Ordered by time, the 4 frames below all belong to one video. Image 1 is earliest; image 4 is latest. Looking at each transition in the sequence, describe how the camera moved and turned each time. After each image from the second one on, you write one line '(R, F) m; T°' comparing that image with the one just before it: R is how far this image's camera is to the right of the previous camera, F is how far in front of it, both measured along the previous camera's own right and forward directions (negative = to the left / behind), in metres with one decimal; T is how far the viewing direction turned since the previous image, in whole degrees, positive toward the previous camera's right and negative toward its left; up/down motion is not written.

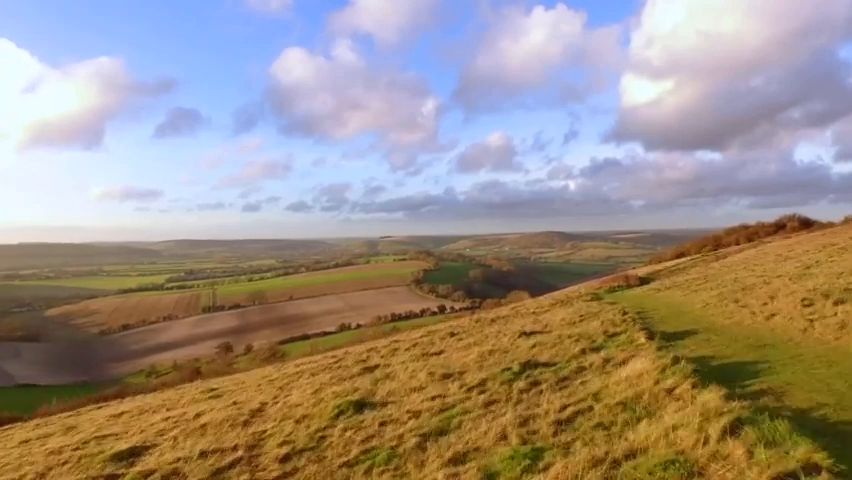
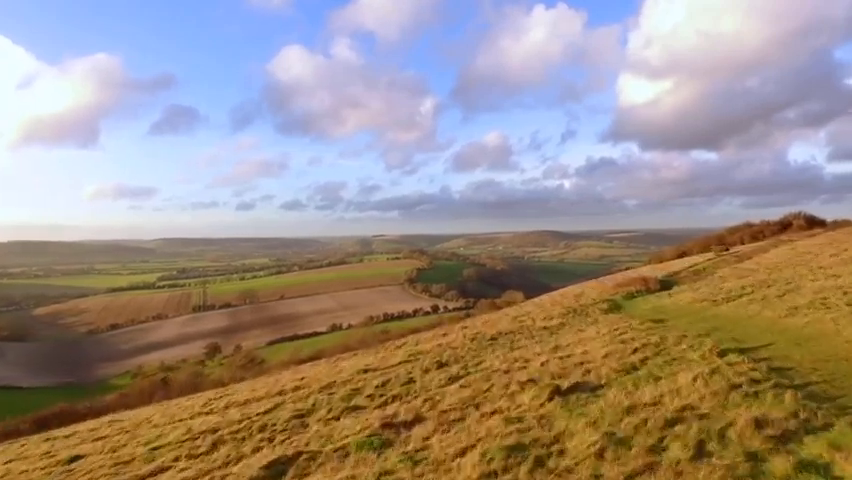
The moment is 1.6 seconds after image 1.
(+0.2, +2.9) m; +1°
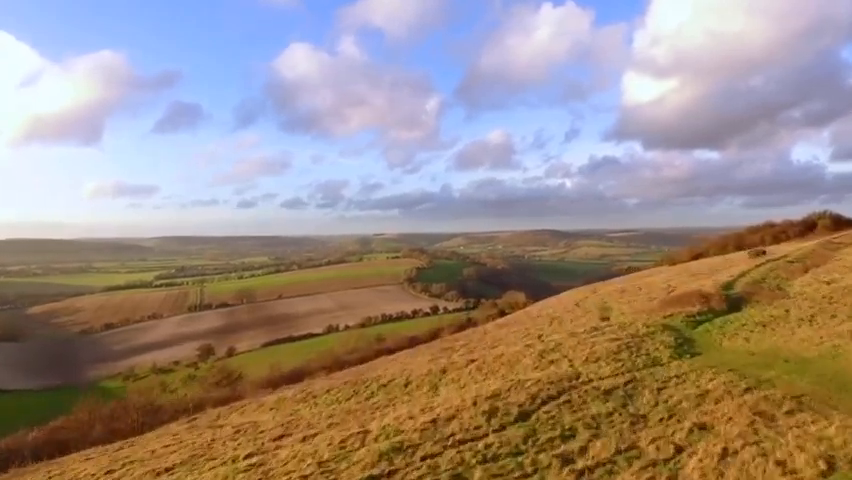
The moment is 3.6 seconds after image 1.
(+0.2, +4.4) m; 0°
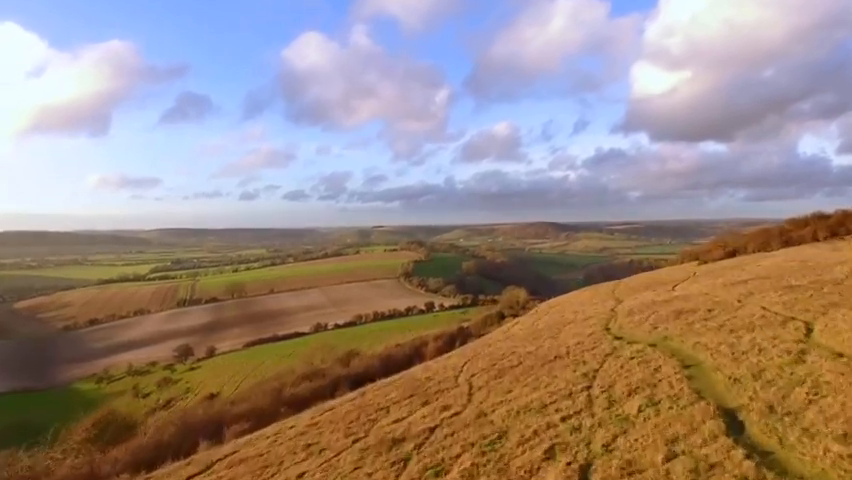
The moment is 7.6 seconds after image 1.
(+1.5, +10.7) m; 0°
